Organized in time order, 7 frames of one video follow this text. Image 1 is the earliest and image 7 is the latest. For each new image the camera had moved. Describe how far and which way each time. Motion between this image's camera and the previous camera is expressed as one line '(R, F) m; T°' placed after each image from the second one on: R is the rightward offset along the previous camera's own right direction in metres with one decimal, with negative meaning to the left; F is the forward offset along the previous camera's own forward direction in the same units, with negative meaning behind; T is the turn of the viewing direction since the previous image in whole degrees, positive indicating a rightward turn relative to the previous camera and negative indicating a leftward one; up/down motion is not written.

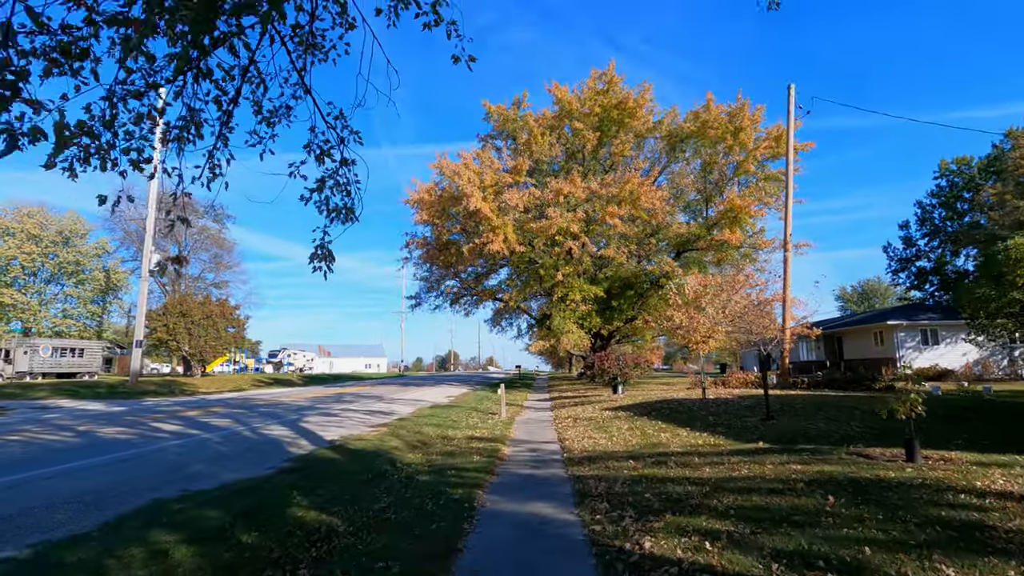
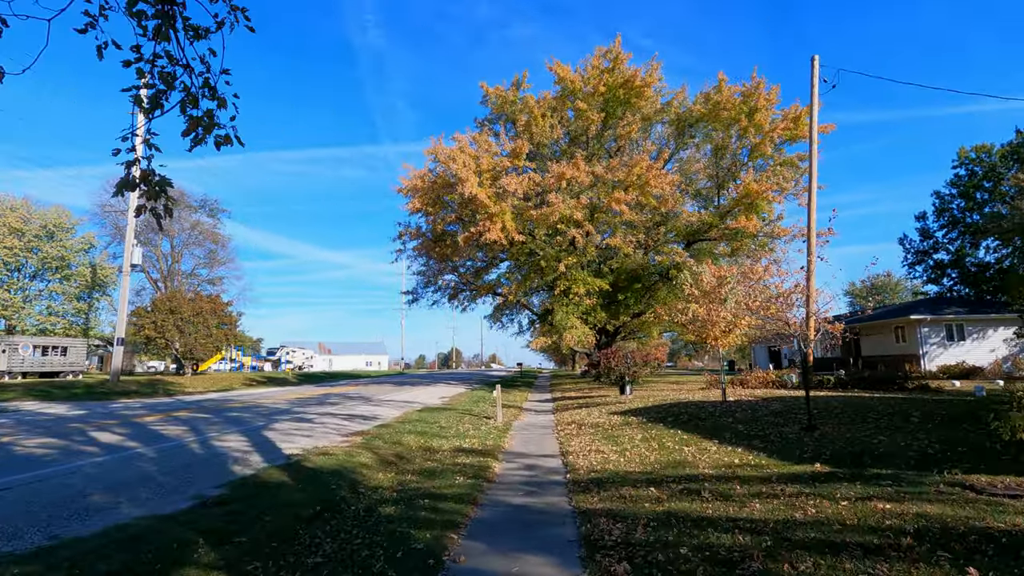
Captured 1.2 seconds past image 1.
(+0.2, +1.8) m; 0°
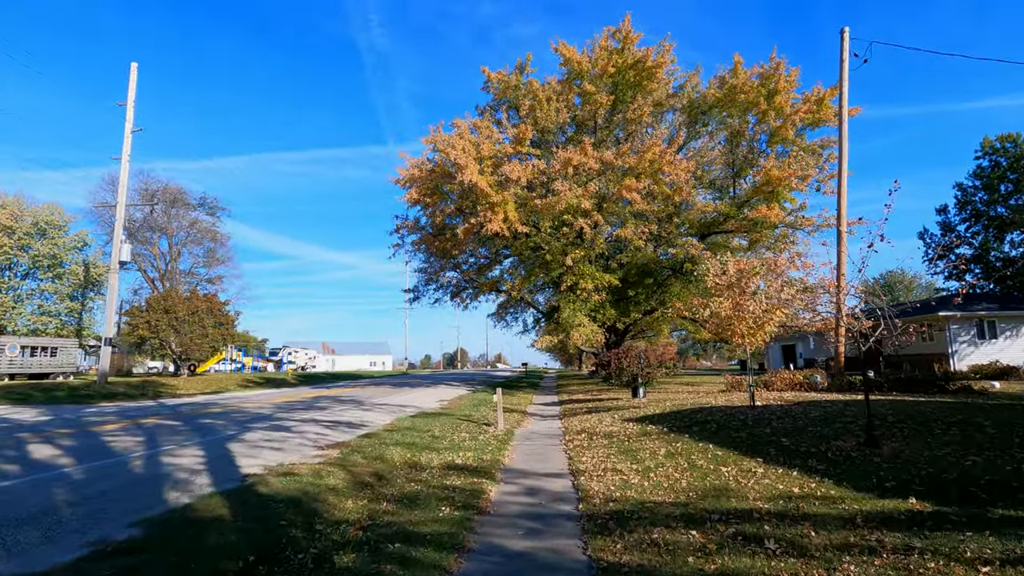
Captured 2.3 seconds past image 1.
(+0.1, +1.6) m; -1°
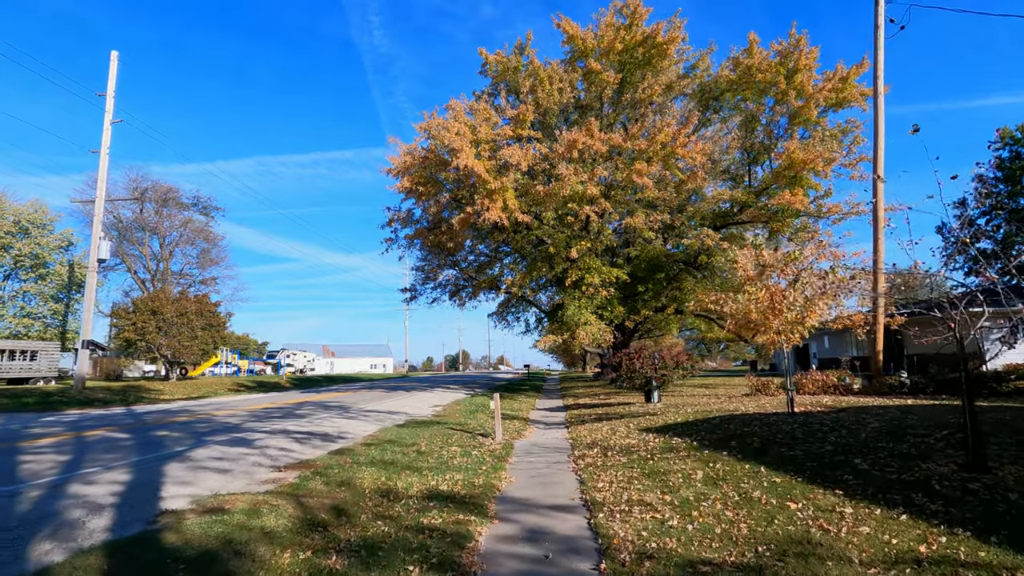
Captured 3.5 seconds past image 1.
(+0.1, +1.8) m; 0°
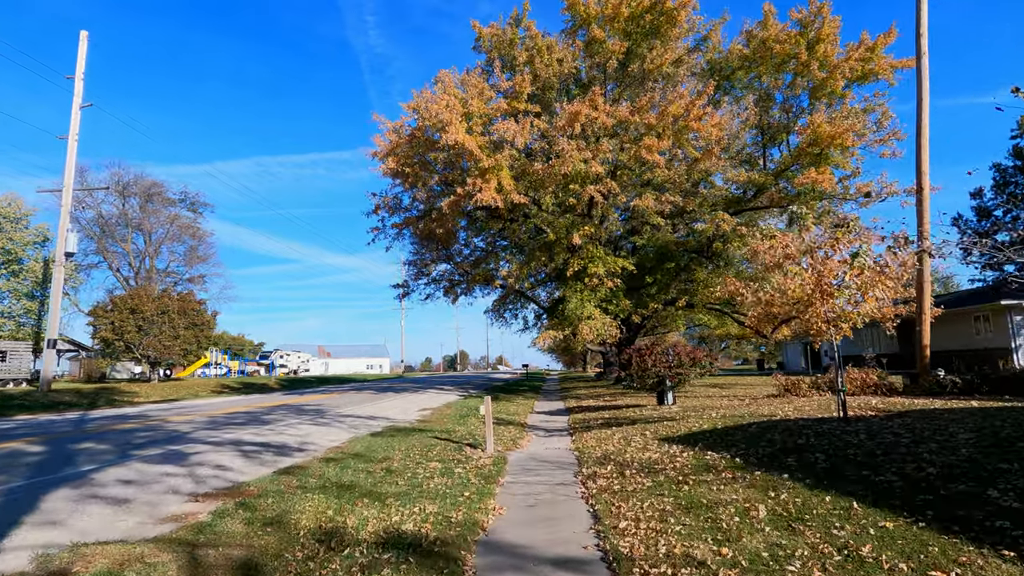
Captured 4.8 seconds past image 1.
(+0.1, +2.0) m; 0°
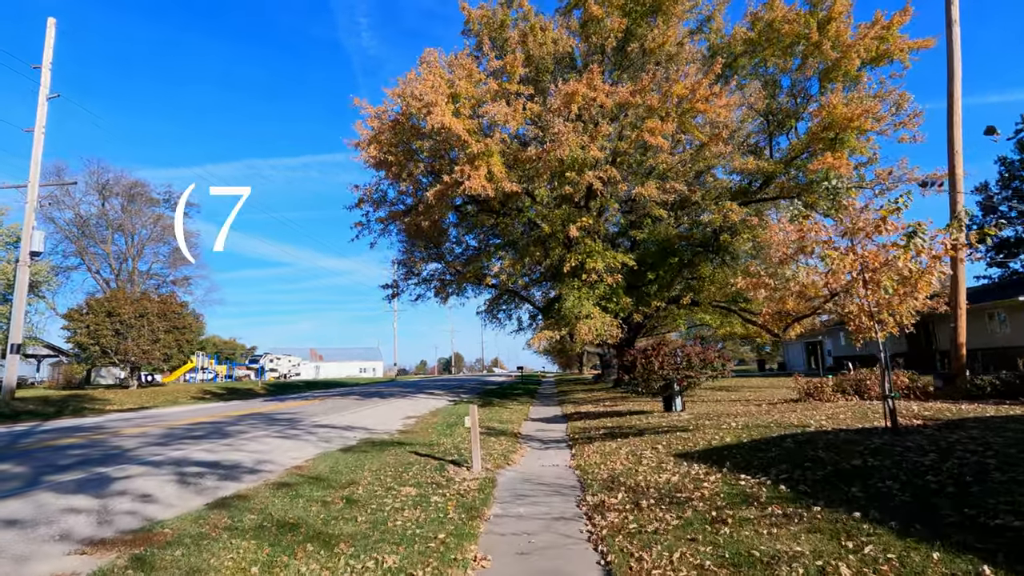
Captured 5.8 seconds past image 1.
(+0.1, +1.5) m; 0°
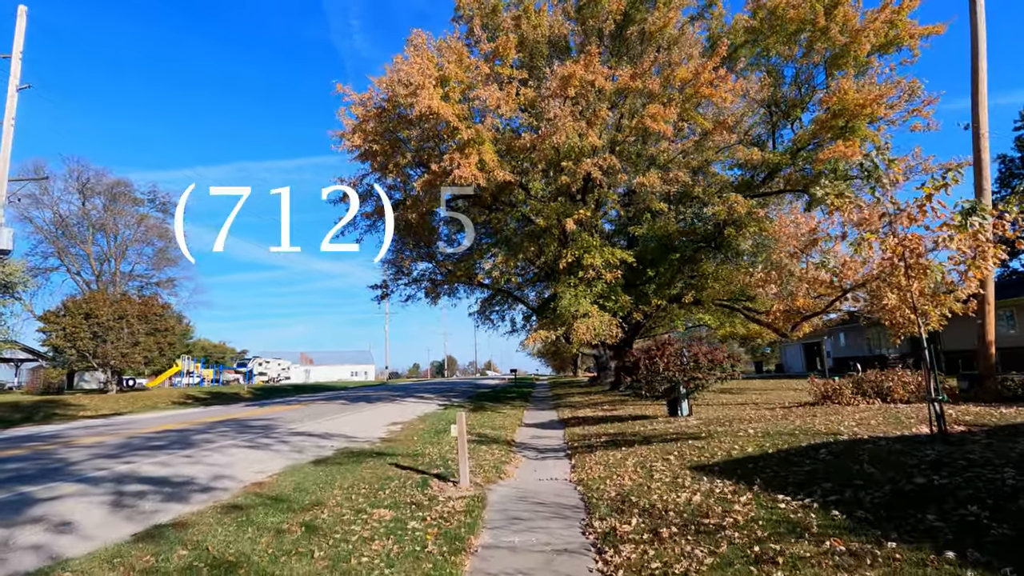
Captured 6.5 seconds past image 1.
(0.0, +1.1) m; +1°
